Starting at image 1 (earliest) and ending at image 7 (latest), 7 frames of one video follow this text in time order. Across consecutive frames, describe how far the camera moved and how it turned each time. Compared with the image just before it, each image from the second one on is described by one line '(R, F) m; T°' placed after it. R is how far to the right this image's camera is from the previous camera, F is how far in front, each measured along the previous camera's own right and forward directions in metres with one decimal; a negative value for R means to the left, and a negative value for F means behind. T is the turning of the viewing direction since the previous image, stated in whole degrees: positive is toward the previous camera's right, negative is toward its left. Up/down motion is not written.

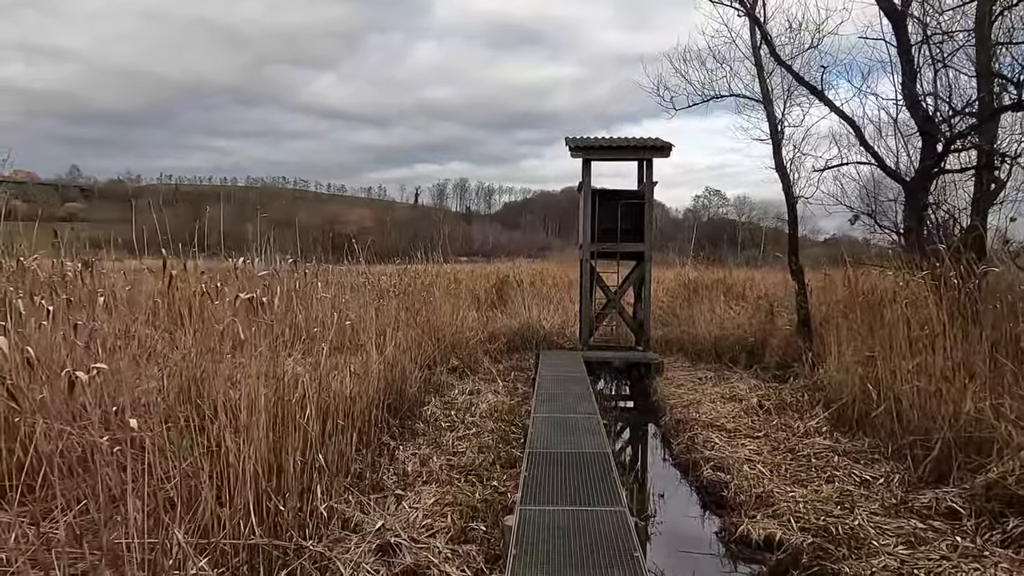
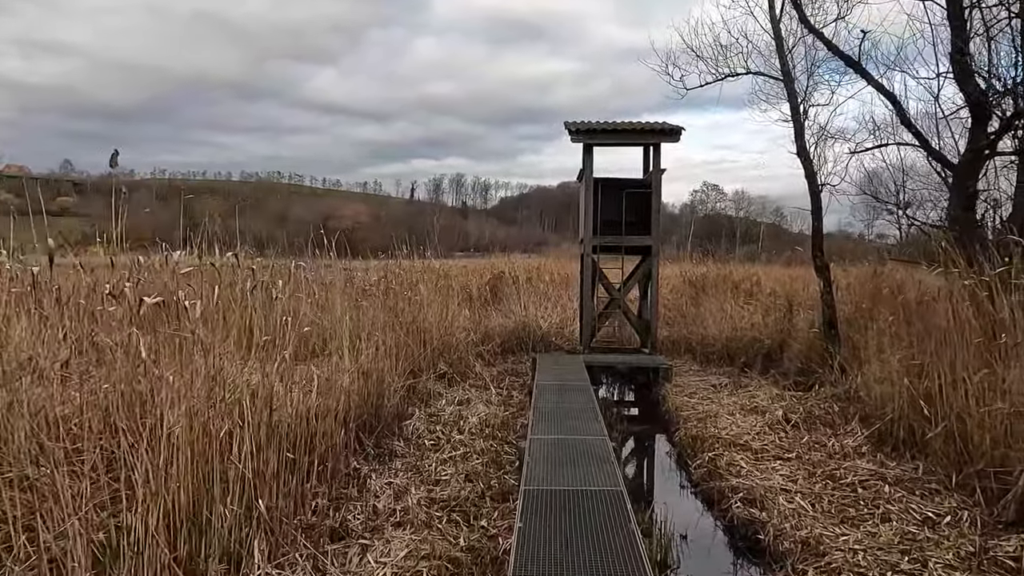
(0.0, +0.7) m; 0°
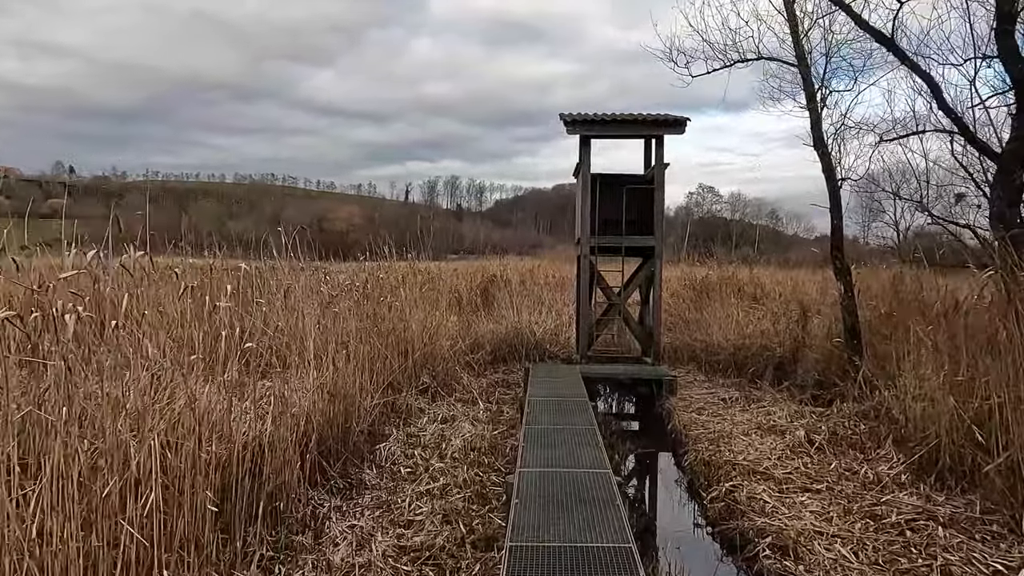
(0.0, +0.6) m; 0°
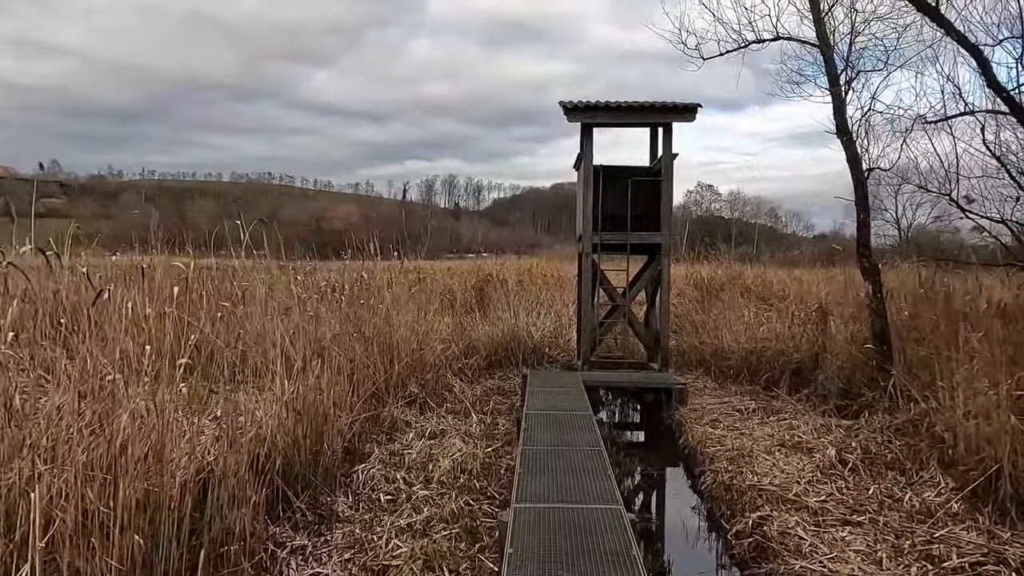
(0.0, +0.5) m; 0°
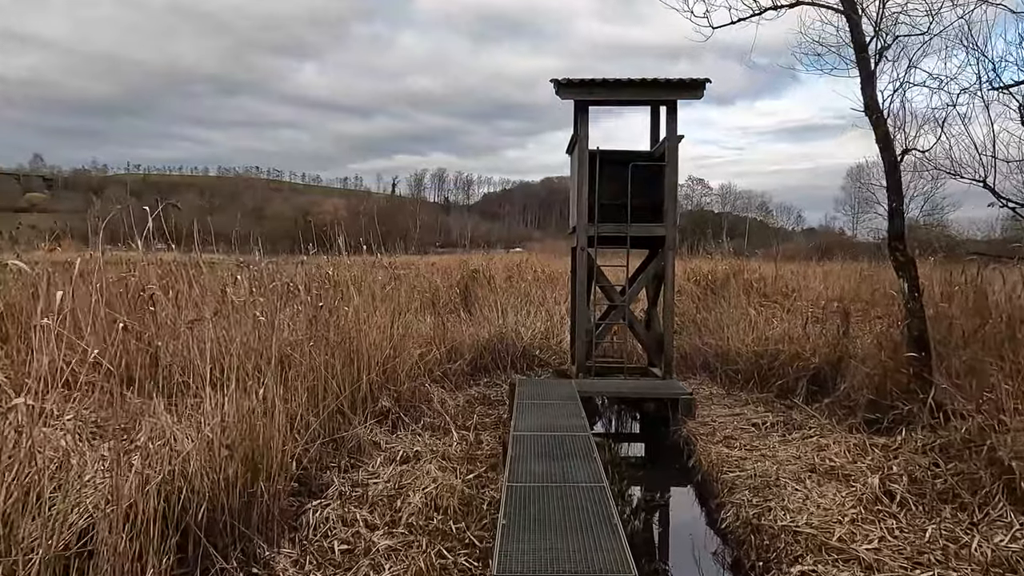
(0.0, +0.7) m; +1°
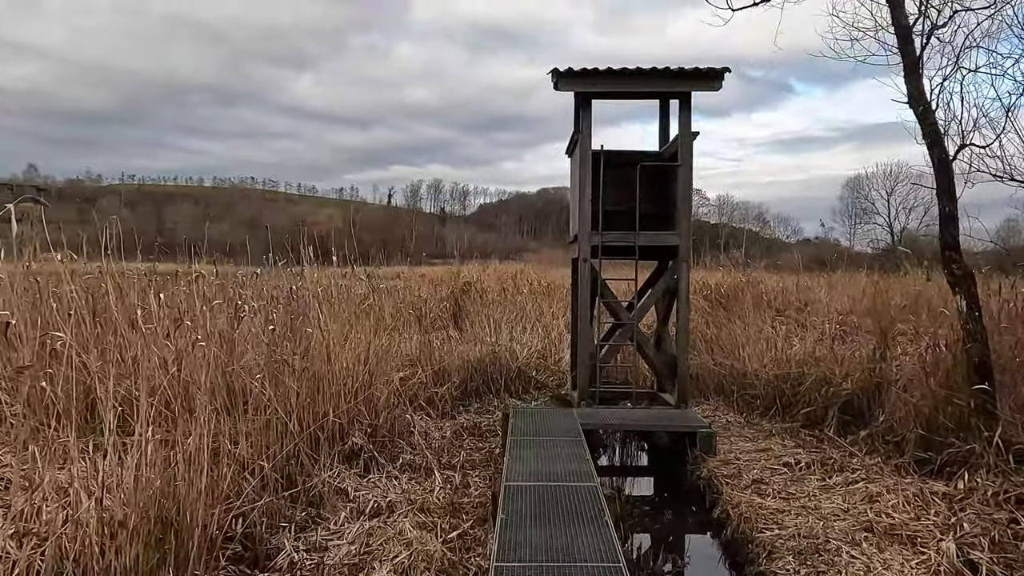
(0.0, +0.6) m; 0°
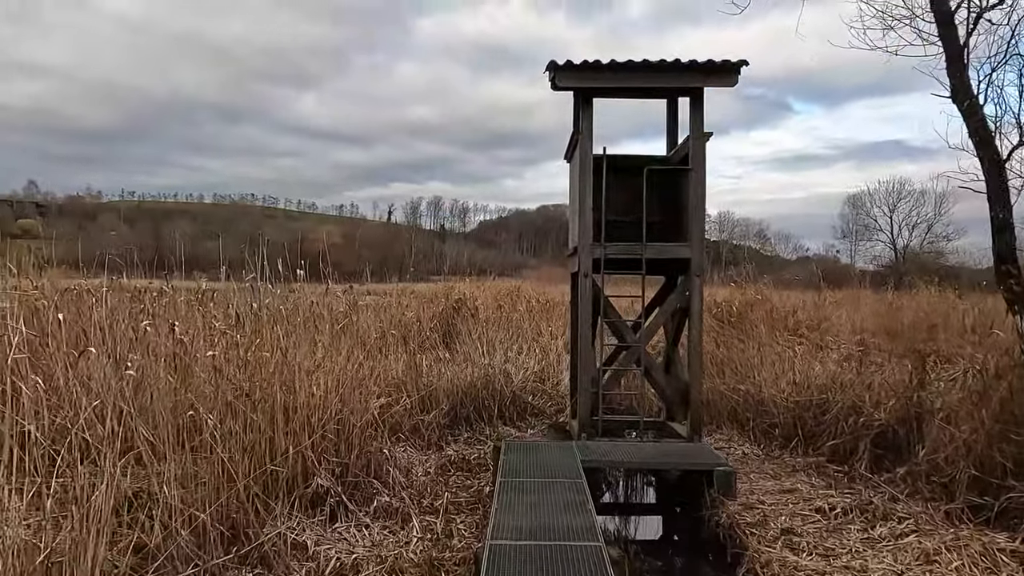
(0.0, +0.5) m; 0°
